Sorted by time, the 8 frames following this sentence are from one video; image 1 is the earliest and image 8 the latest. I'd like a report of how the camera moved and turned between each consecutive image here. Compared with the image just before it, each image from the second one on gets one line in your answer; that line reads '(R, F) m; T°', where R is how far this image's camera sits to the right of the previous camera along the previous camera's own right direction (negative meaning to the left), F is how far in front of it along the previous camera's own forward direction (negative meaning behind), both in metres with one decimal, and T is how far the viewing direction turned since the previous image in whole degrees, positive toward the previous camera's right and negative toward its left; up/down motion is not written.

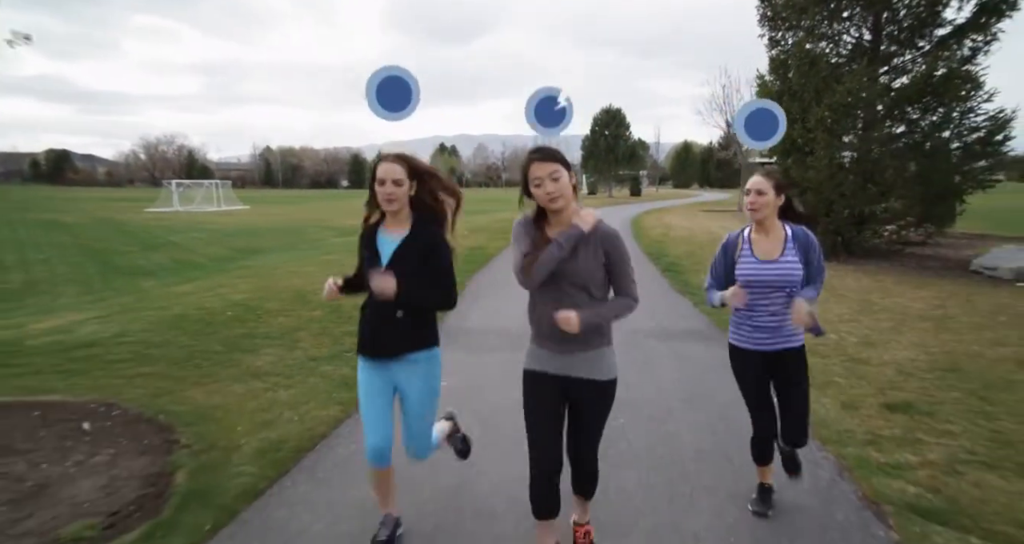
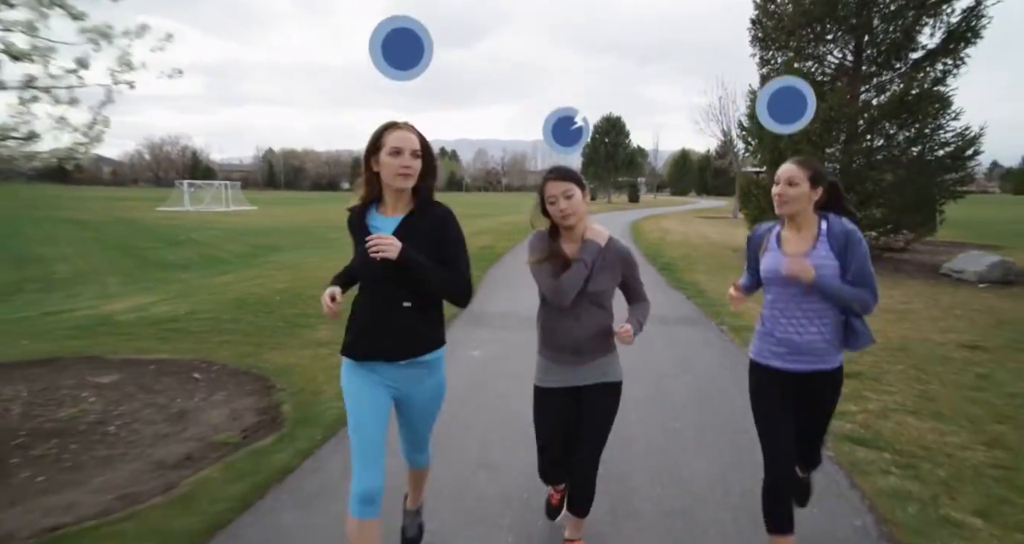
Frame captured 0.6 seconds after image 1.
(-0.3, -1.3) m; 0°
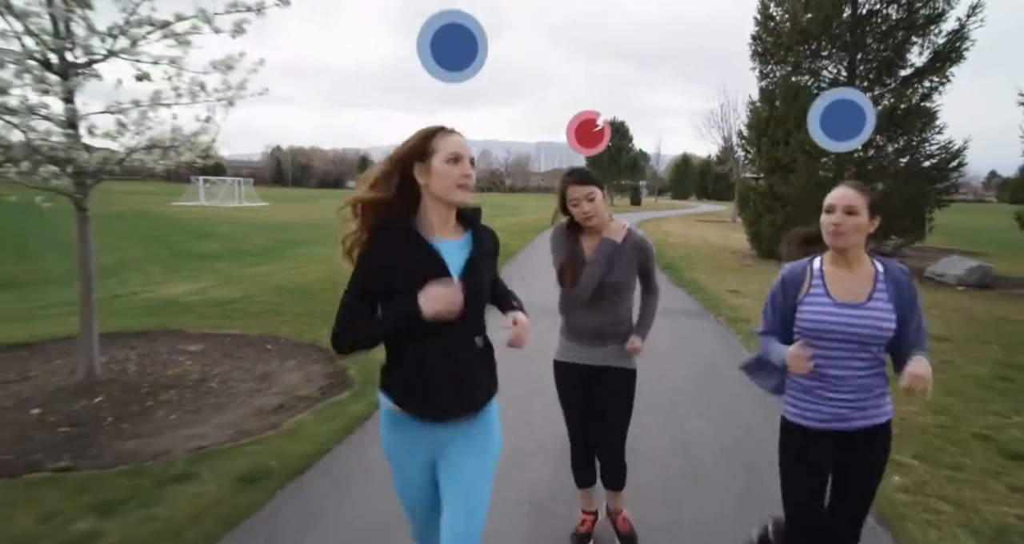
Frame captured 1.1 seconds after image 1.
(-0.3, -1.1) m; 0°
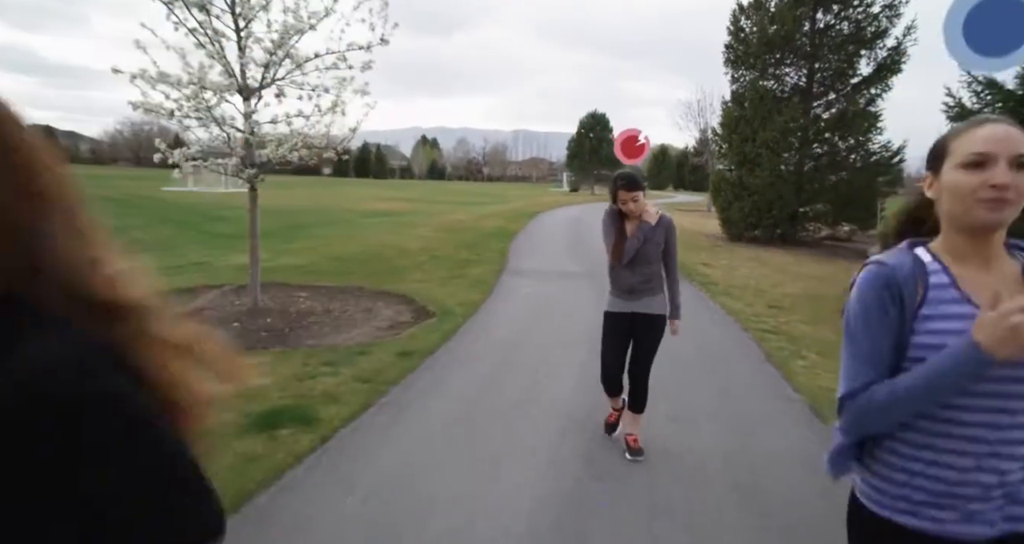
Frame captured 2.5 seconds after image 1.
(-0.8, -2.5) m; +2°
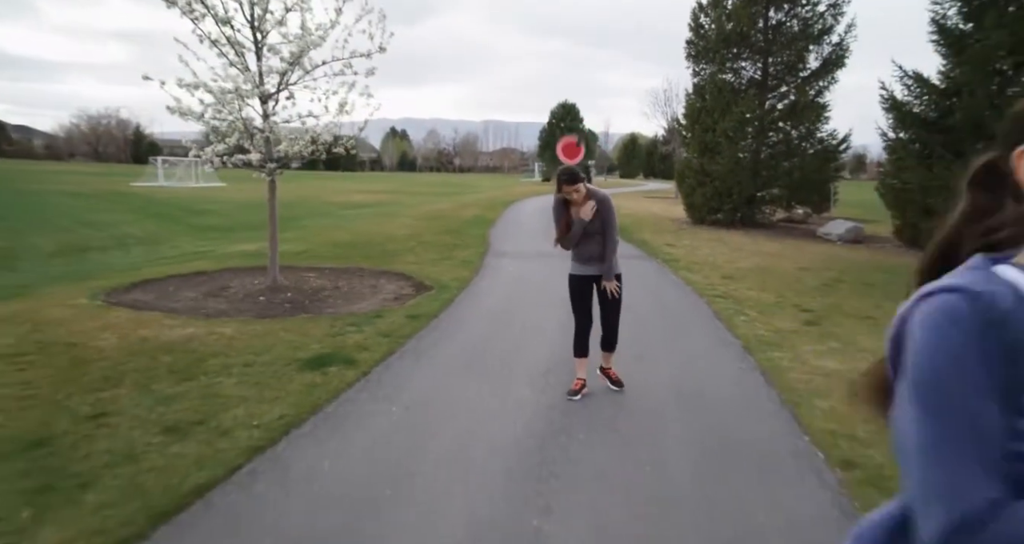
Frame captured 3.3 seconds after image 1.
(-0.2, -1.2) m; +3°
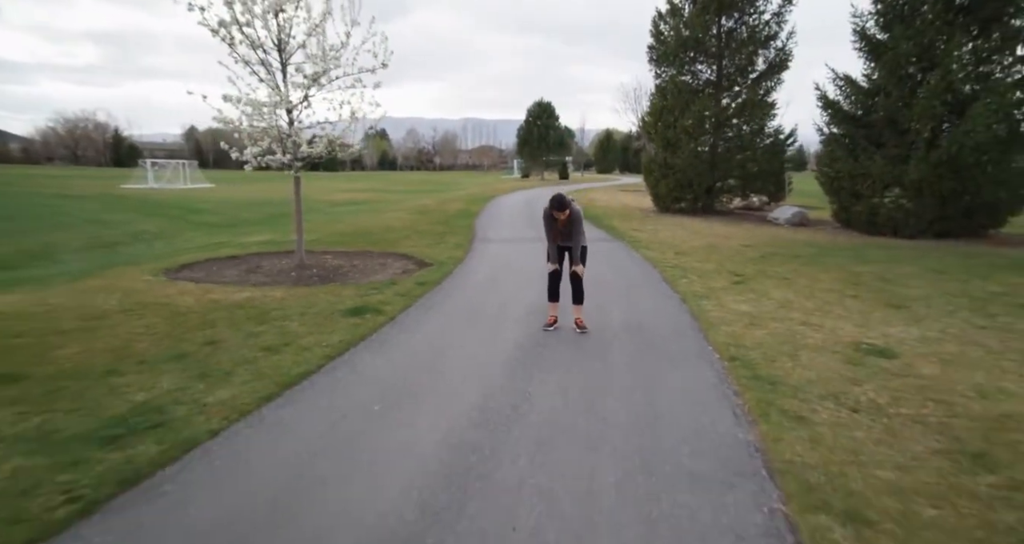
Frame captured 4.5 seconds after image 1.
(-0.1, -1.9) m; +2°
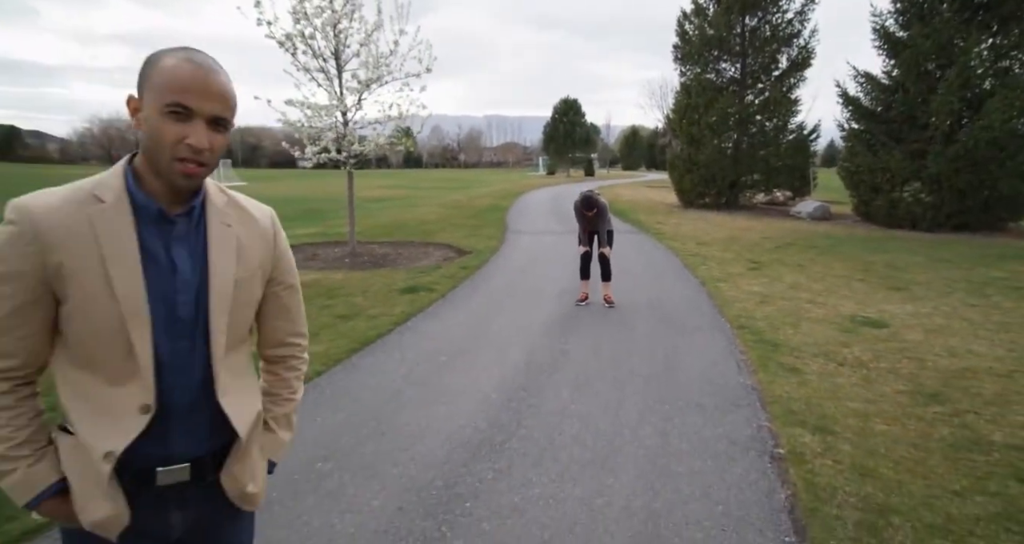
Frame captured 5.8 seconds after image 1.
(-0.2, -1.0) m; -2°
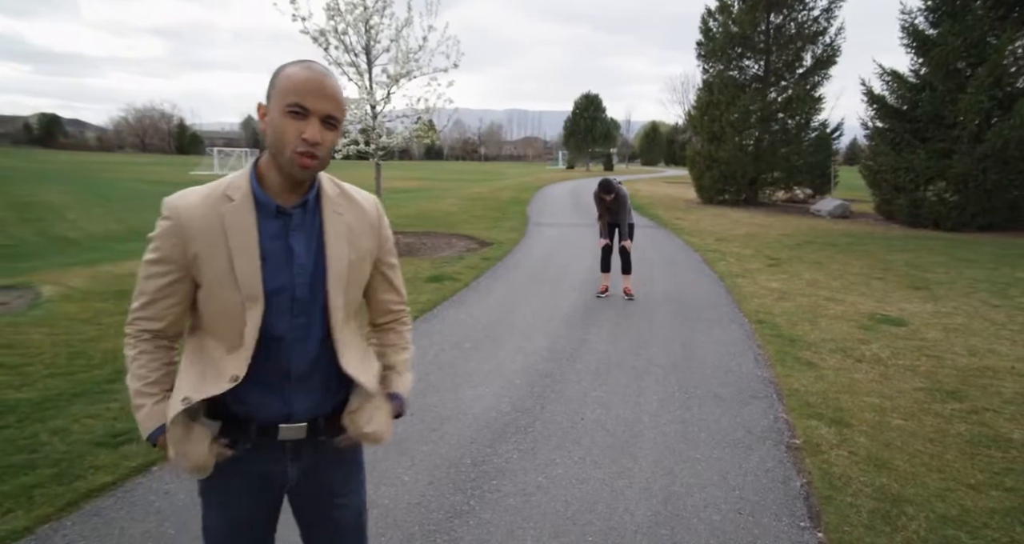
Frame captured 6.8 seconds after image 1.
(-0.1, -0.2) m; -1°
